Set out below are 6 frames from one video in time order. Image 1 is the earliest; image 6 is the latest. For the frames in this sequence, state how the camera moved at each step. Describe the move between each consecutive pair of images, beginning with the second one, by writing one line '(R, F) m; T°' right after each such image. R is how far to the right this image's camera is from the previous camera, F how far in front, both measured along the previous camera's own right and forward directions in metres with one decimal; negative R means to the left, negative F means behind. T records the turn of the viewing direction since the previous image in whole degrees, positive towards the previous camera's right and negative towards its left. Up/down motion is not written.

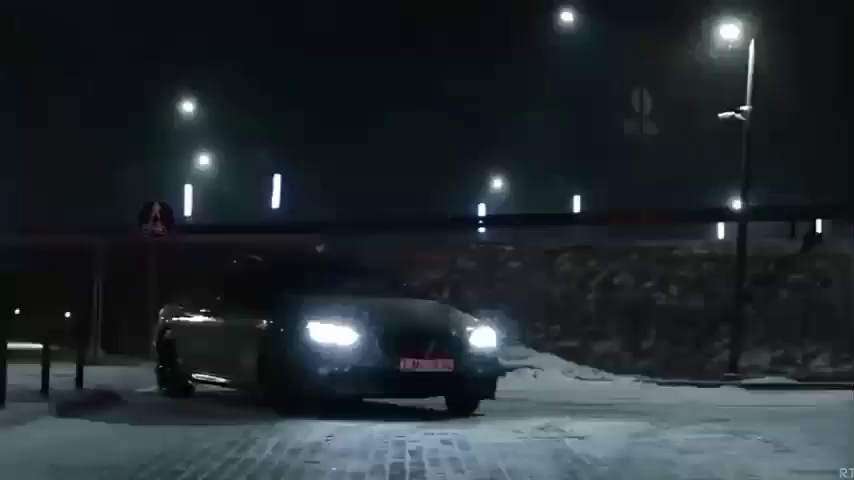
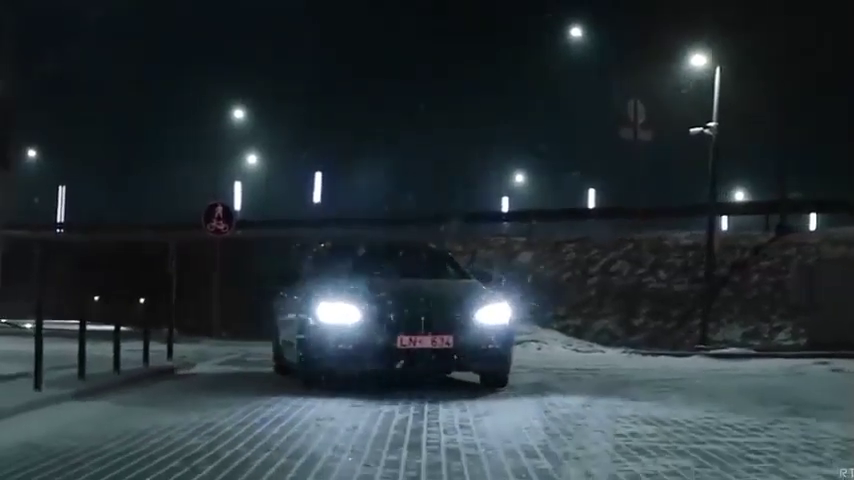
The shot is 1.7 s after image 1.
(+0.2, -3.4) m; -2°
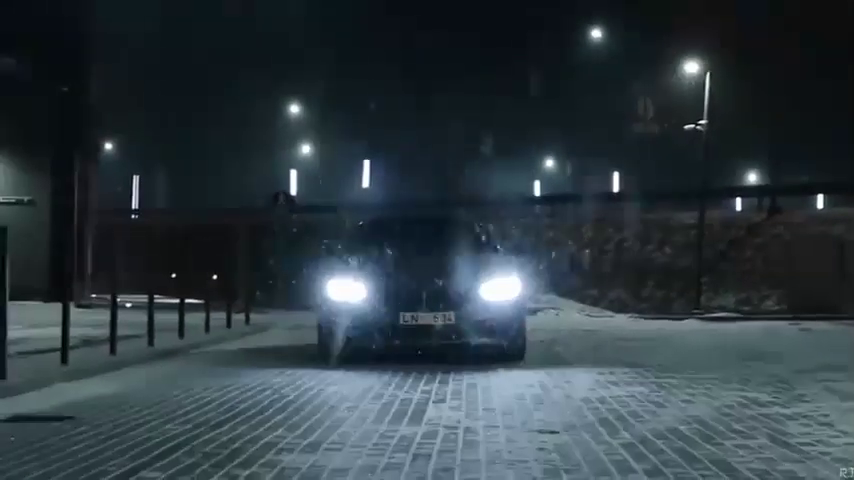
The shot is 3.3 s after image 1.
(+0.2, -3.5) m; -2°
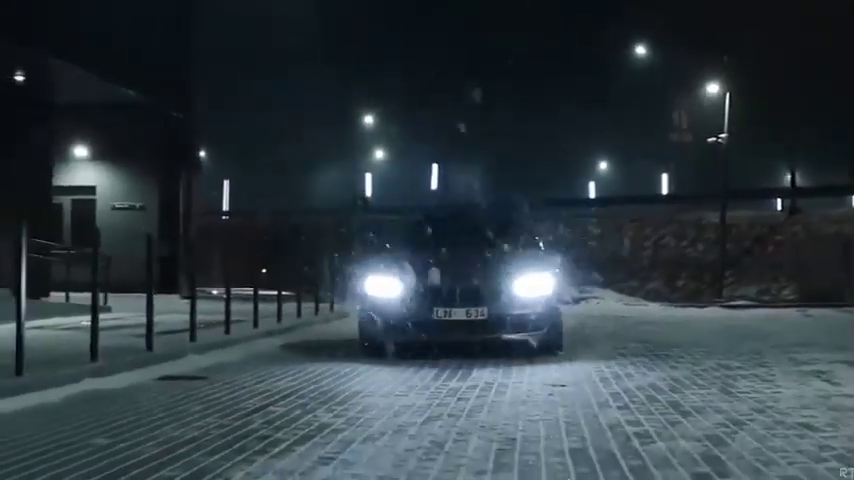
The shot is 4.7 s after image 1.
(+0.3, -3.8) m; -3°
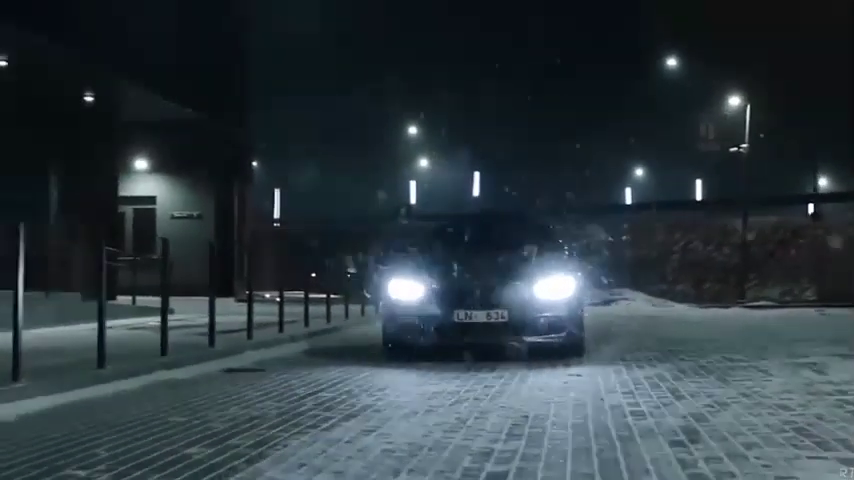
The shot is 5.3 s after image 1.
(+0.2, -1.8) m; -2°
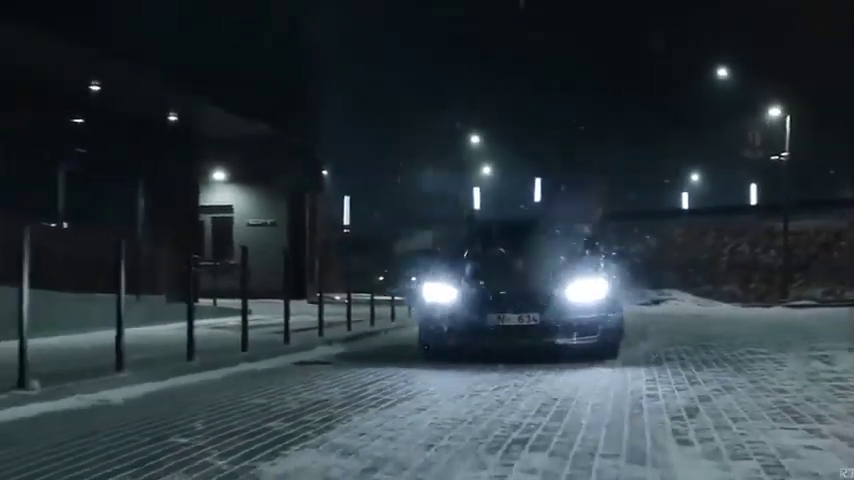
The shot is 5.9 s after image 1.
(+0.3, -2.0) m; -3°
